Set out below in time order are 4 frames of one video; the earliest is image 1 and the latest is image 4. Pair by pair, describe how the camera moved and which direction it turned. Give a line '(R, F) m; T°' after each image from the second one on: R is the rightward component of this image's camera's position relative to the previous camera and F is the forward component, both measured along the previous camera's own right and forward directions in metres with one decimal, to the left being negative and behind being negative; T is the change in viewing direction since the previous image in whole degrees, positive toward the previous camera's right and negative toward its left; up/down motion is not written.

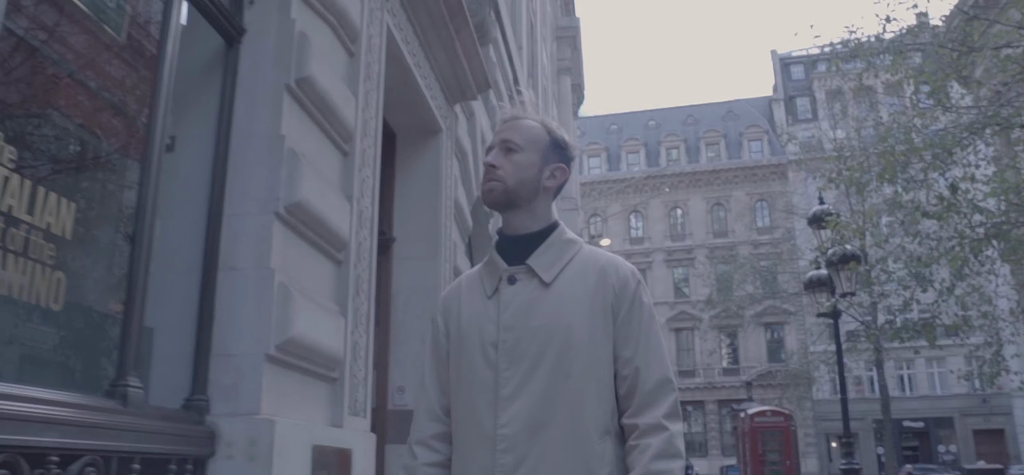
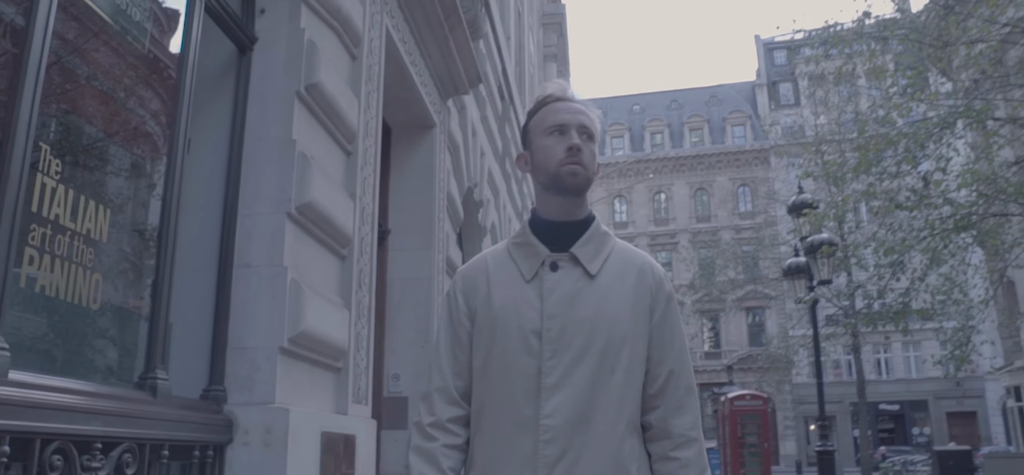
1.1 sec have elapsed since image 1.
(-0.1, -0.3) m; +1°
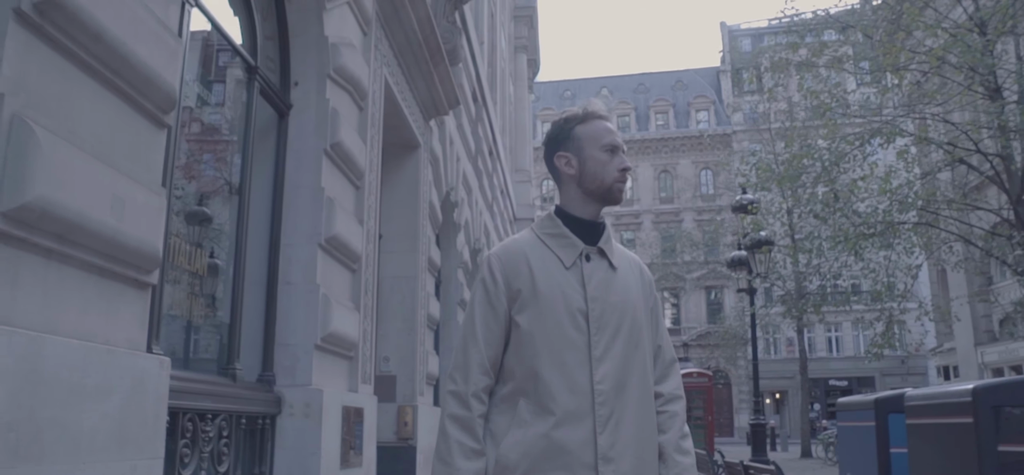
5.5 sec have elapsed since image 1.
(-0.1, -1.7) m; +2°
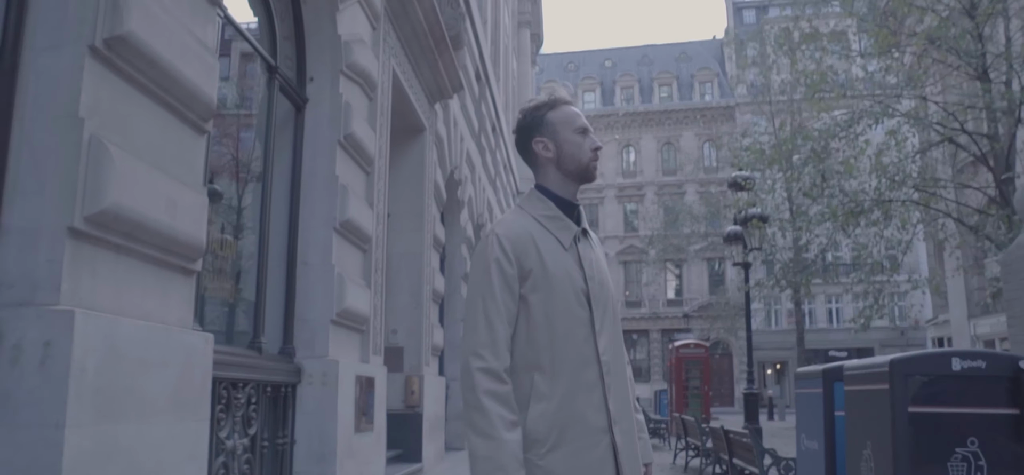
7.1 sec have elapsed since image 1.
(0.0, -0.6) m; 0°
